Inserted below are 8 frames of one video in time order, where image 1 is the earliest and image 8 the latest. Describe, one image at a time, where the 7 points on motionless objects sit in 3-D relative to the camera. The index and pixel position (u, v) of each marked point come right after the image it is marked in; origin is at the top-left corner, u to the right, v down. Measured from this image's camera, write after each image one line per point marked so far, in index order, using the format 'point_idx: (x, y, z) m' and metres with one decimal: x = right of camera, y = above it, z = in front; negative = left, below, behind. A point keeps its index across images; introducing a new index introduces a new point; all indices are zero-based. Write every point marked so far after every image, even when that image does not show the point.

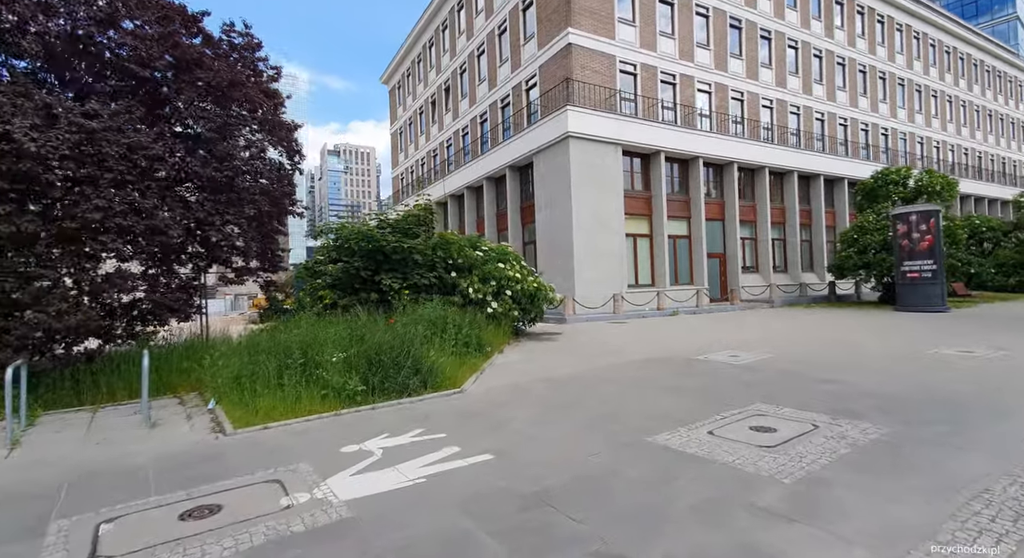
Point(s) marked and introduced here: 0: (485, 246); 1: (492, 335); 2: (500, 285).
0: (-0.7, +0.8, +13.0) m
1: (-0.4, -1.2, +11.1) m
2: (-0.3, -0.2, +12.4) m
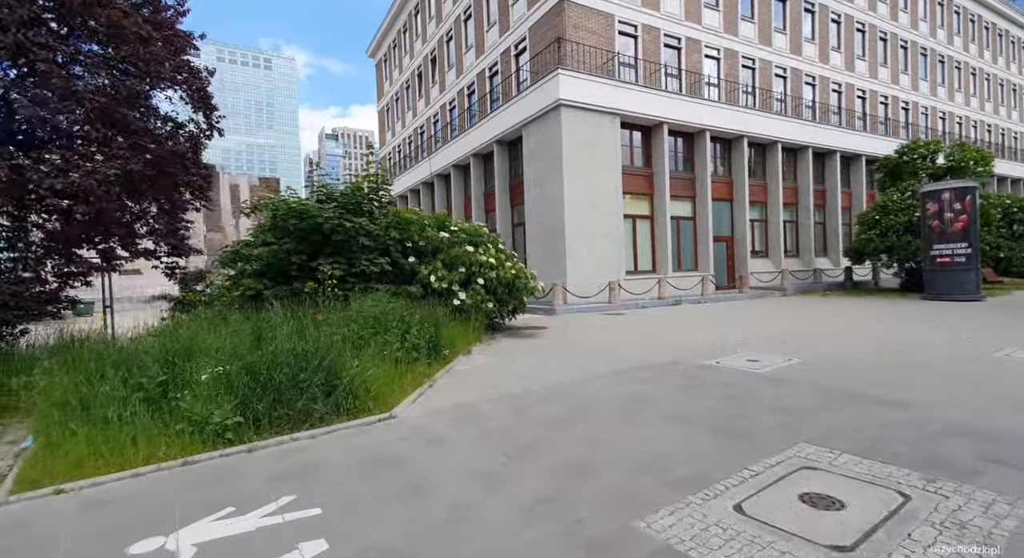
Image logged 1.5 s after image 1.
0: (-1.2, +1.1, +10.9) m
1: (-1.0, -1.0, +9.2) m
2: (-0.9, +0.1, +10.4) m
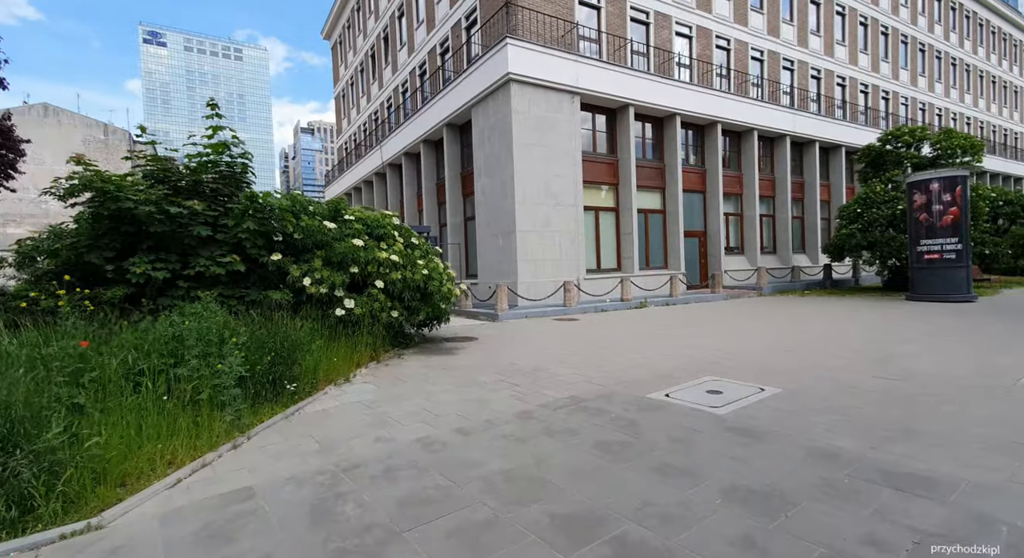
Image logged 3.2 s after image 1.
0: (-2.7, +1.1, +8.7) m
1: (-2.4, -1.0, +6.9) m
2: (-2.3, +0.1, +8.2) m
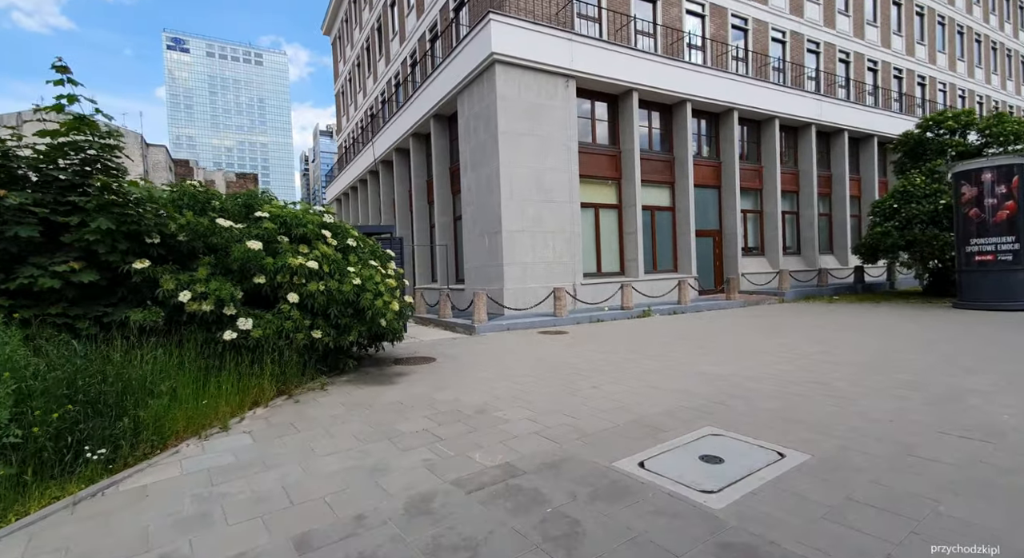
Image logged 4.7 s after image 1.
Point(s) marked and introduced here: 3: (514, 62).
0: (-3.4, +0.9, +7.0) m
1: (-3.1, -1.2, +5.2) m
2: (-3.0, -0.1, +6.5) m
3: (0.0, +6.1, +14.5) m
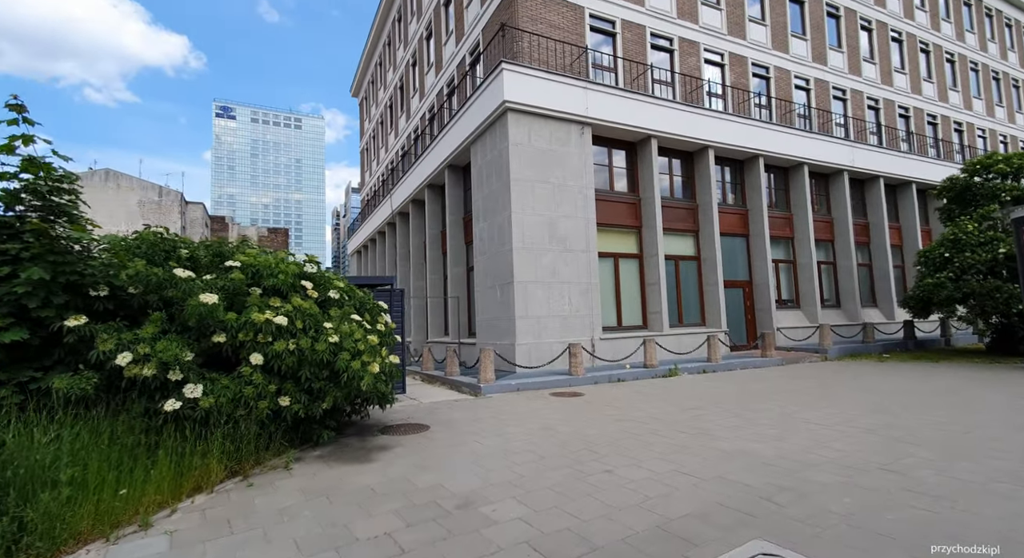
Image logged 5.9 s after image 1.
0: (-3.4, +0.2, +6.3) m
1: (-3.2, -1.7, +4.3) m
2: (-3.0, -0.7, +5.6) m
3: (+0.4, +4.6, +14.1) m
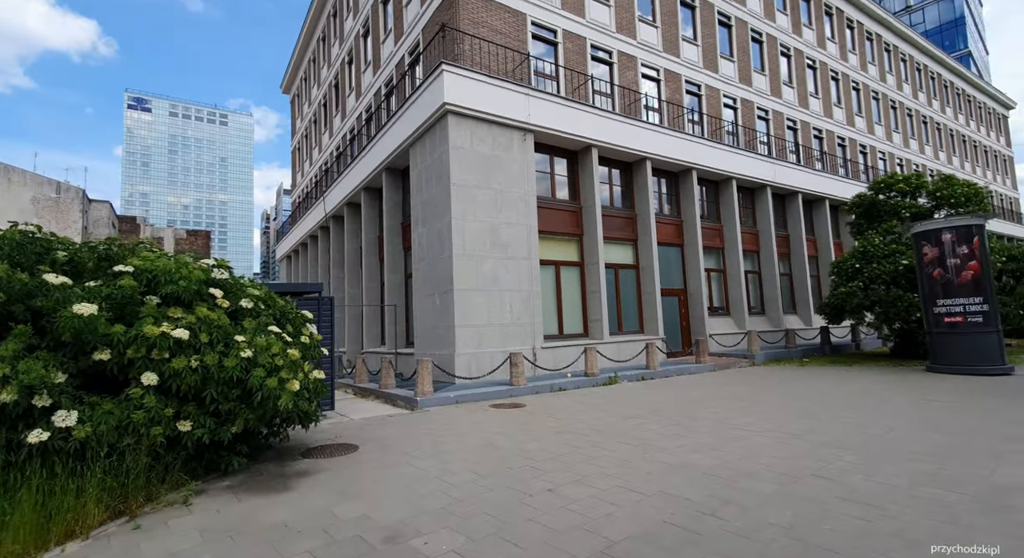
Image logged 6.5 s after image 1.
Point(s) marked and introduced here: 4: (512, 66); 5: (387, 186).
0: (-4.1, +0.1, +5.4) m
1: (-3.7, -1.7, +3.5) m
2: (-3.7, -0.8, +4.9) m
3: (-1.2, +4.4, +13.7) m
4: (0.0, +6.4, +15.4) m
5: (-4.3, +3.2, +17.5) m
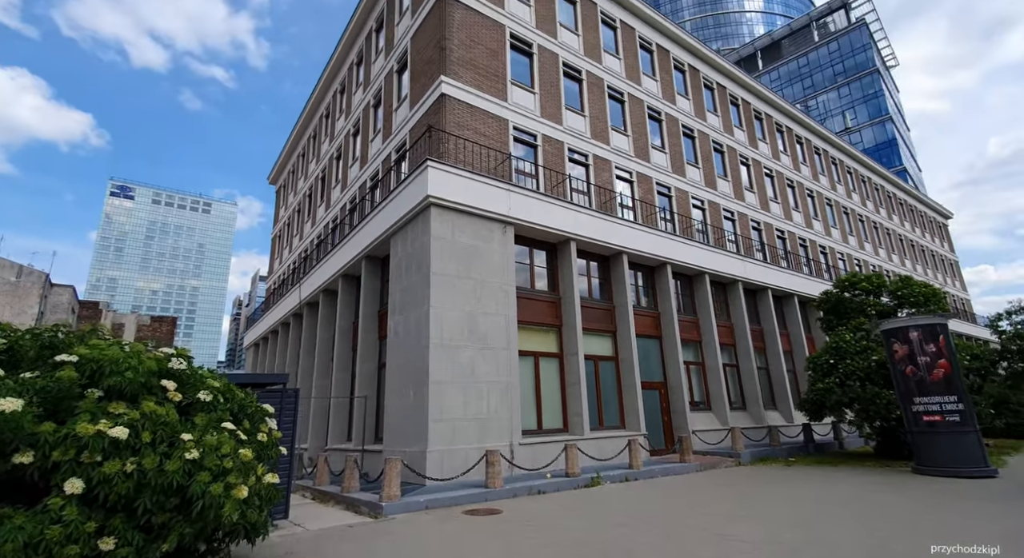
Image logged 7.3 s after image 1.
0: (-4.3, -0.7, +5.0) m
1: (-3.8, -2.2, +2.7) m
2: (-3.8, -1.5, +4.2) m
3: (-1.7, +2.0, +13.9) m
4: (-0.6, +3.6, +16.0) m
5: (-5.0, +0.2, +17.4) m
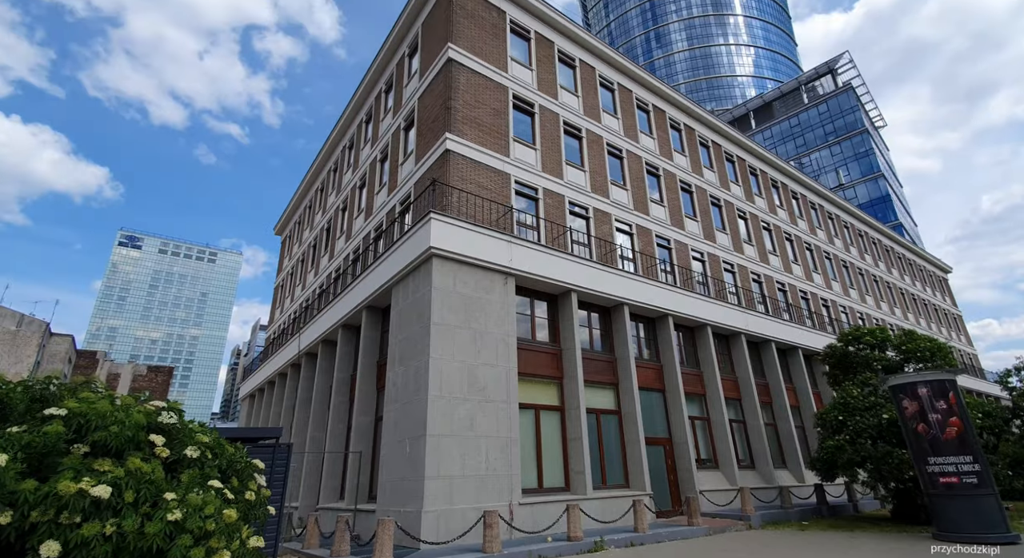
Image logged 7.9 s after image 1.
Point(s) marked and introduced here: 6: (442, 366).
0: (-4.3, -1.2, +4.8) m
1: (-3.8, -2.5, +2.5) m
2: (-3.8, -1.9, +4.0) m
3: (-1.7, +0.6, +14.0) m
4: (-0.5, +2.0, +16.3) m
5: (-4.9, -1.5, +17.3) m
6: (-1.8, -2.2, +12.9) m
